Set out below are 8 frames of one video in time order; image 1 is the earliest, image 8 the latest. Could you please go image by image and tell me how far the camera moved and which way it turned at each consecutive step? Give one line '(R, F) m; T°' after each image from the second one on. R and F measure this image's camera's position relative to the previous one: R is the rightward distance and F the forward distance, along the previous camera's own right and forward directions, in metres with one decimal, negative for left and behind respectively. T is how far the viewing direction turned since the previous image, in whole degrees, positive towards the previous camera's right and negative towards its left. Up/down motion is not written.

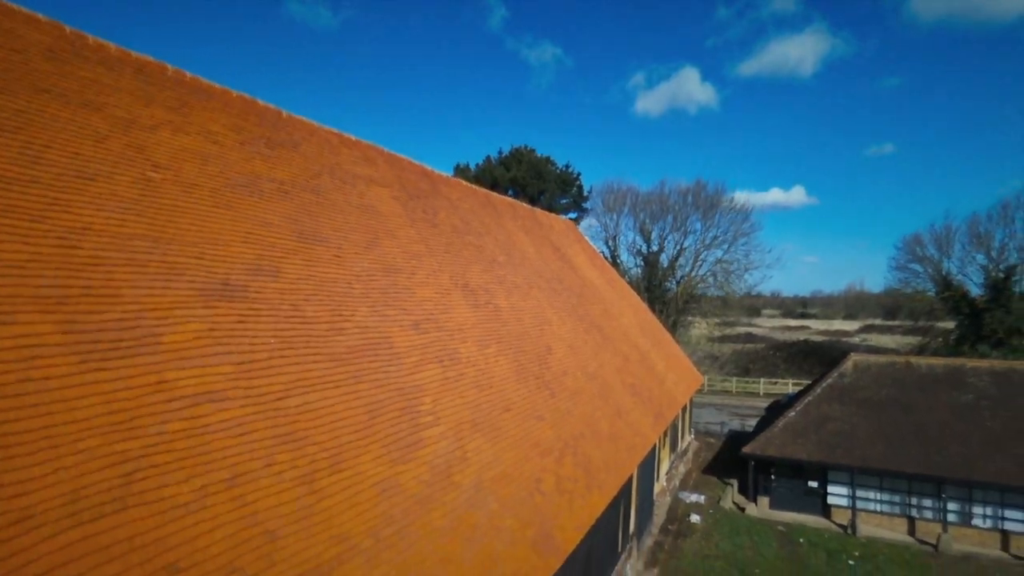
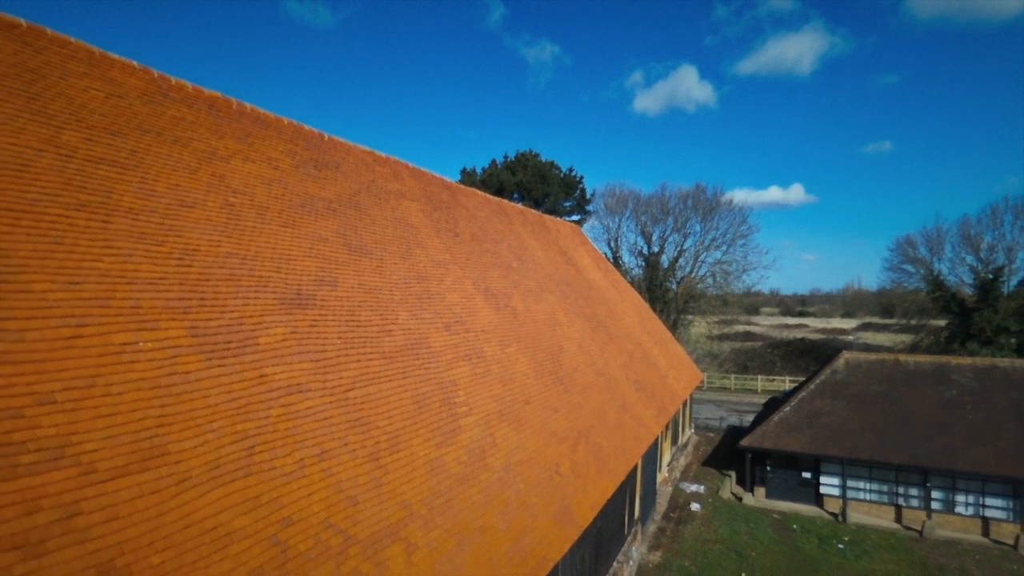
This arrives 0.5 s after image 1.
(-0.3, -0.8) m; 0°
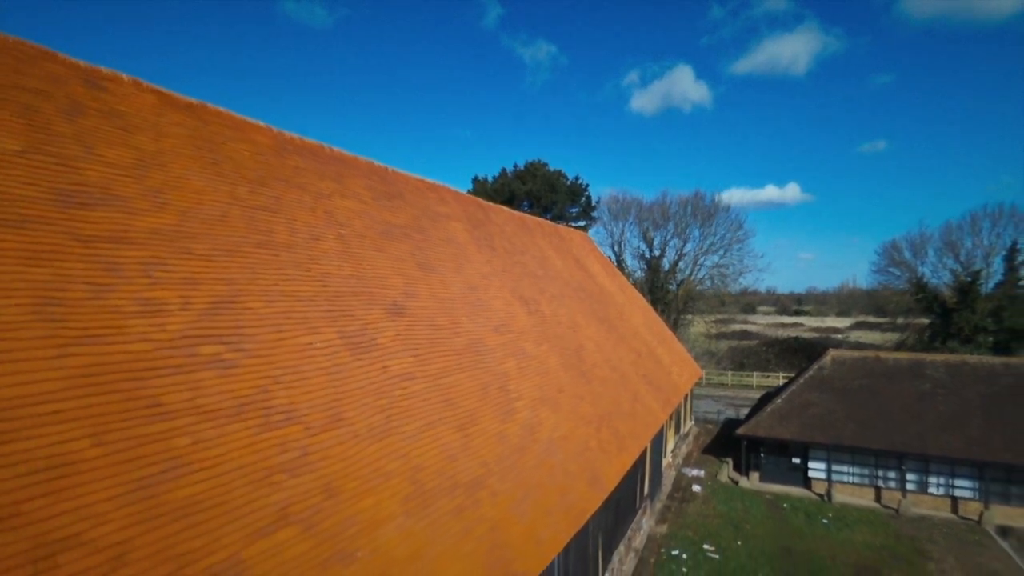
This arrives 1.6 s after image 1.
(-0.6, -1.6) m; 0°
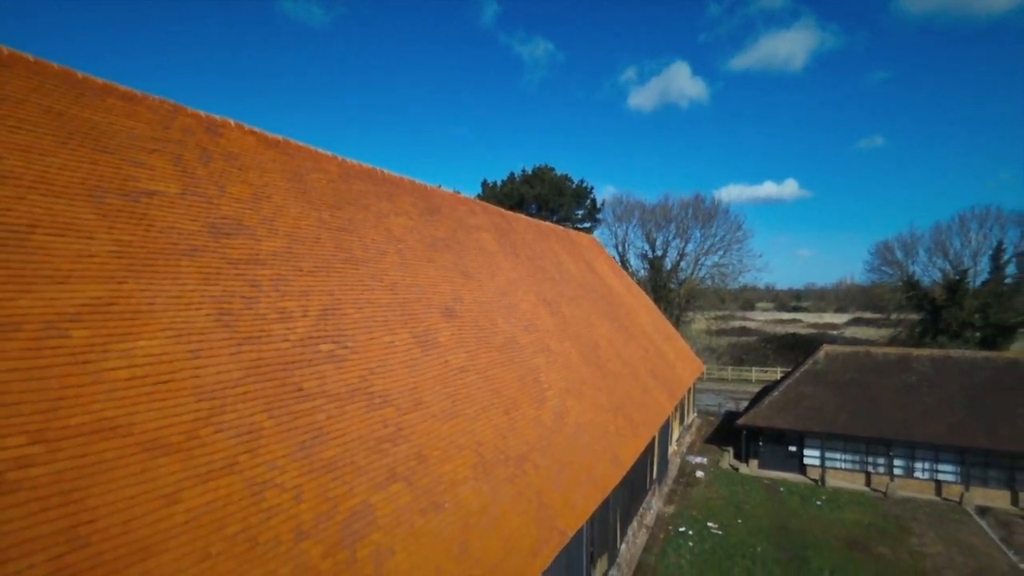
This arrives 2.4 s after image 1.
(-0.5, -1.2) m; 0°
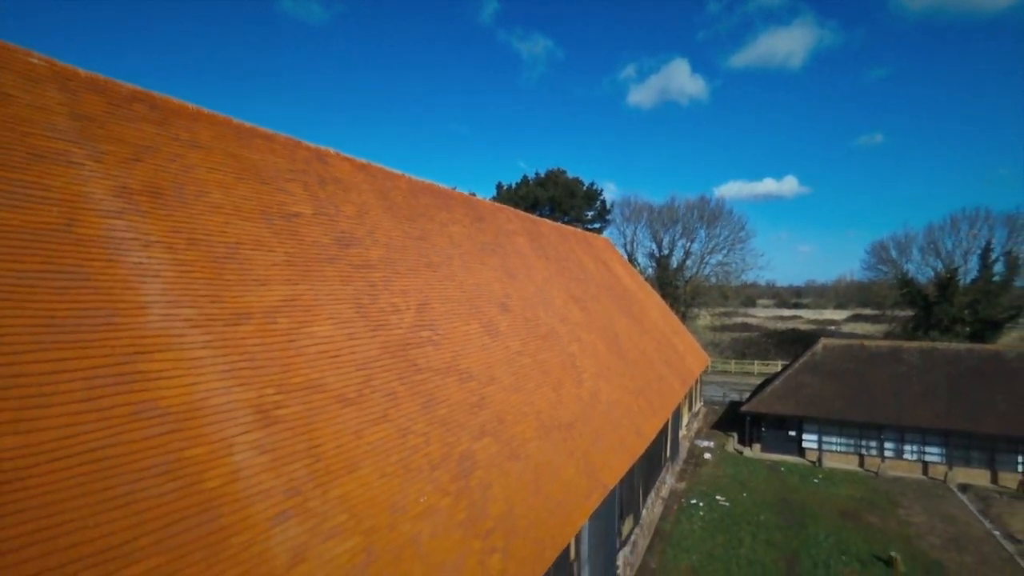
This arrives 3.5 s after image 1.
(-0.7, -1.6) m; 0°
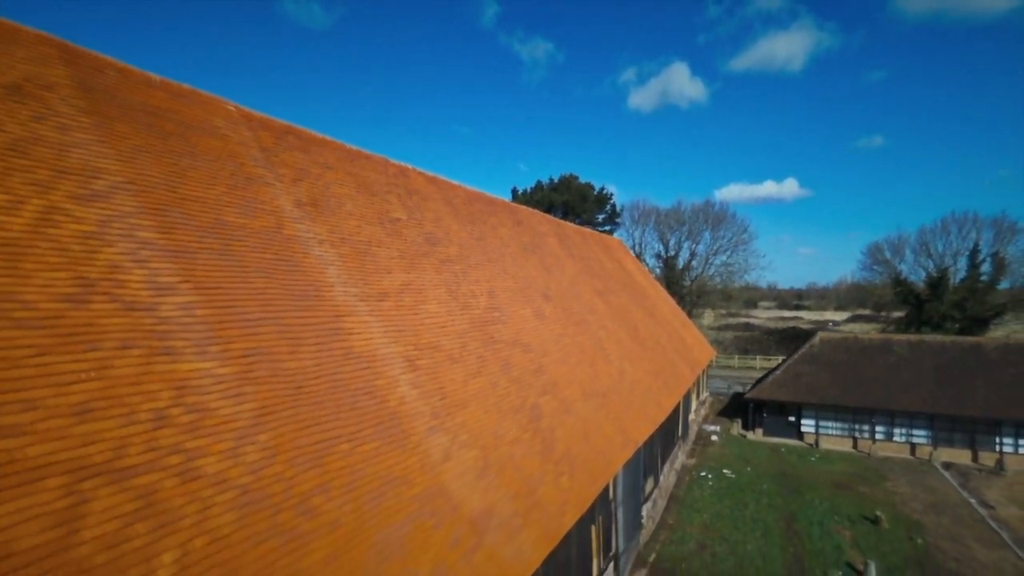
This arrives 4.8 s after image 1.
(-0.8, -1.8) m; 0°
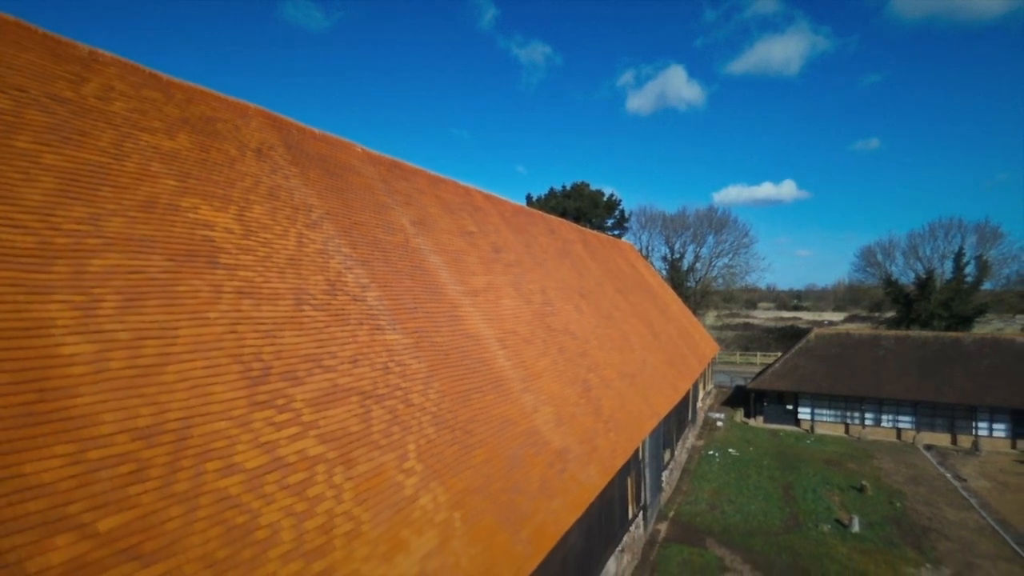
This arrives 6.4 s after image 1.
(-0.9, -2.2) m; 0°
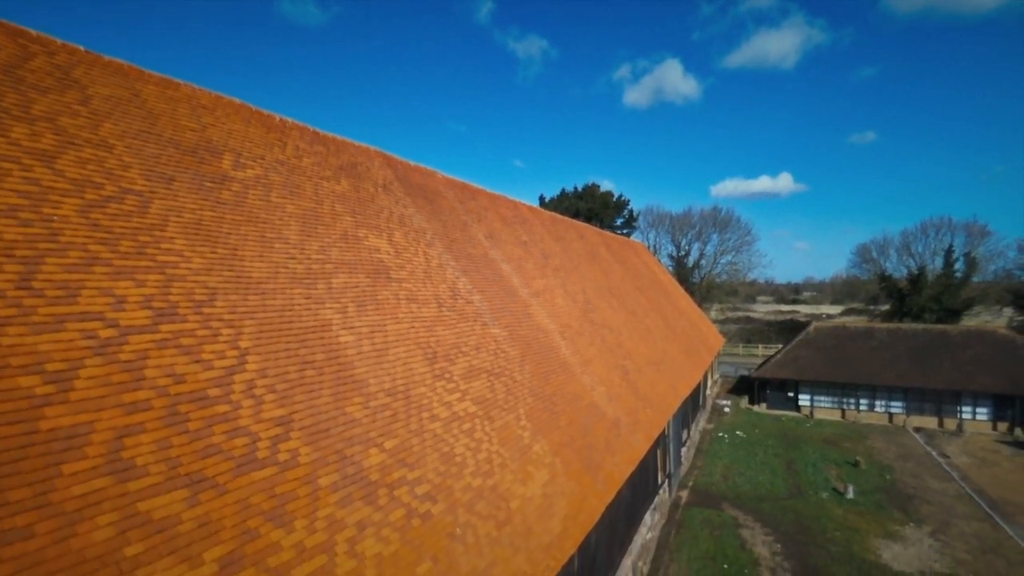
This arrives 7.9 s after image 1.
(-1.0, -2.0) m; 0°
